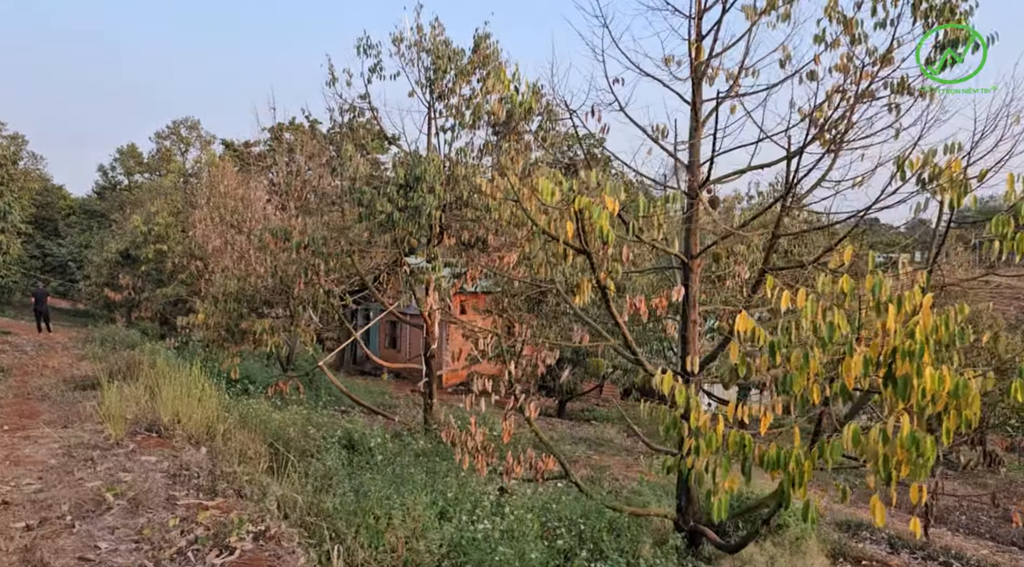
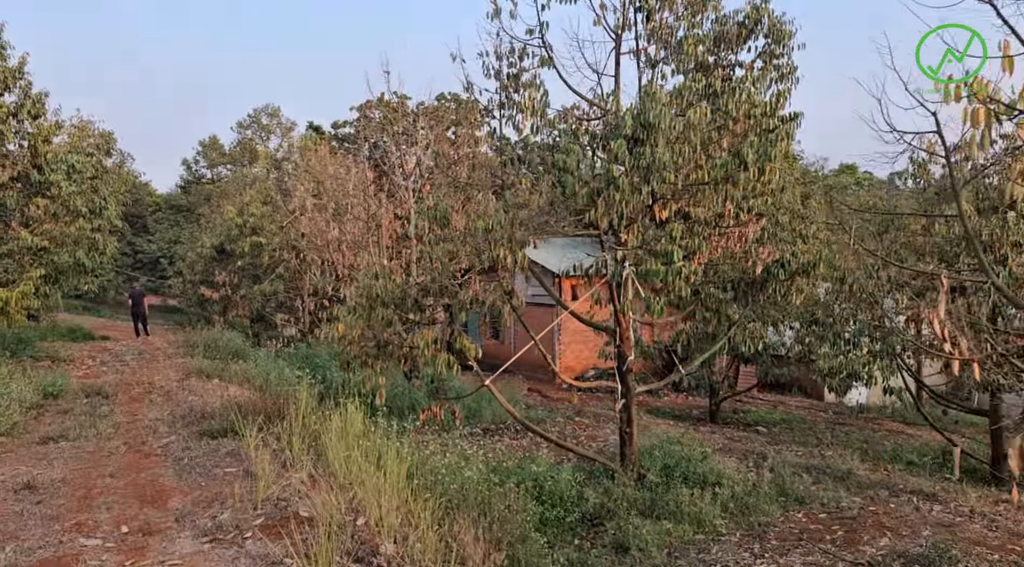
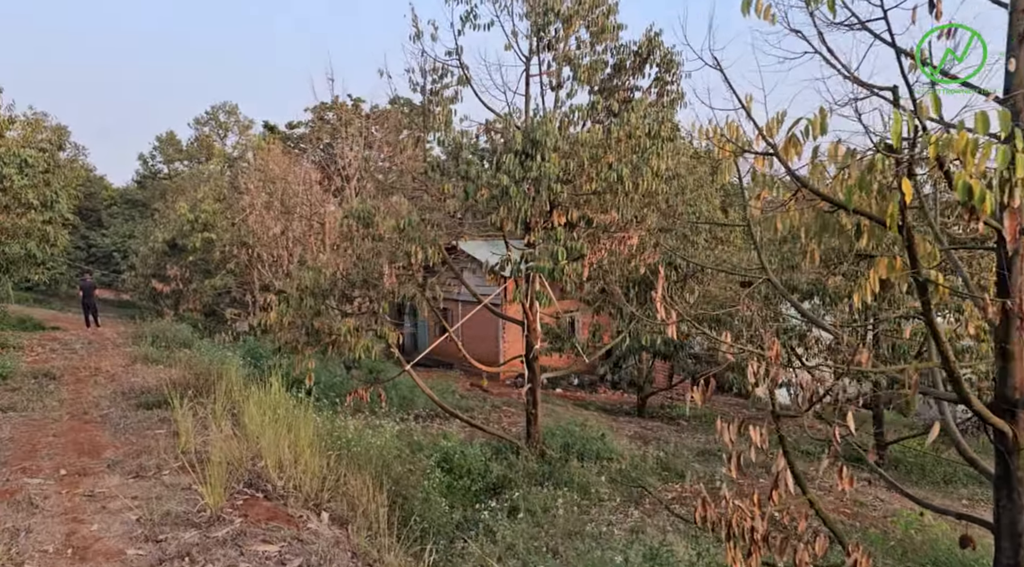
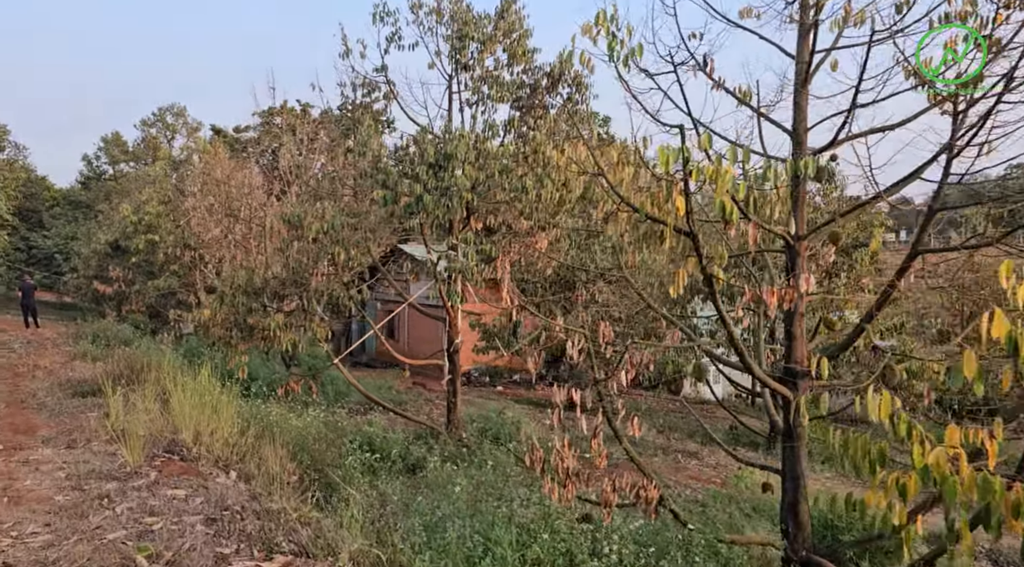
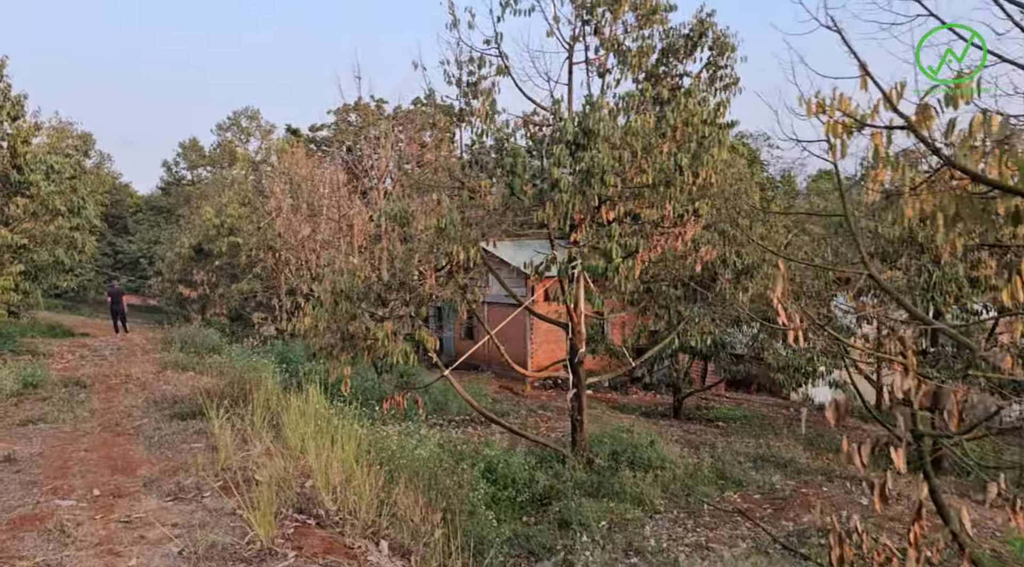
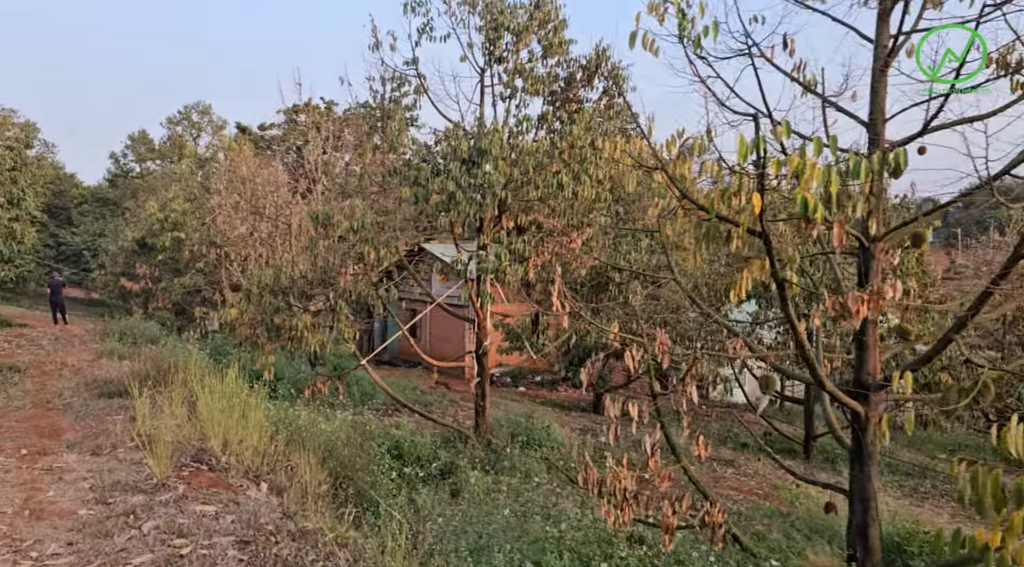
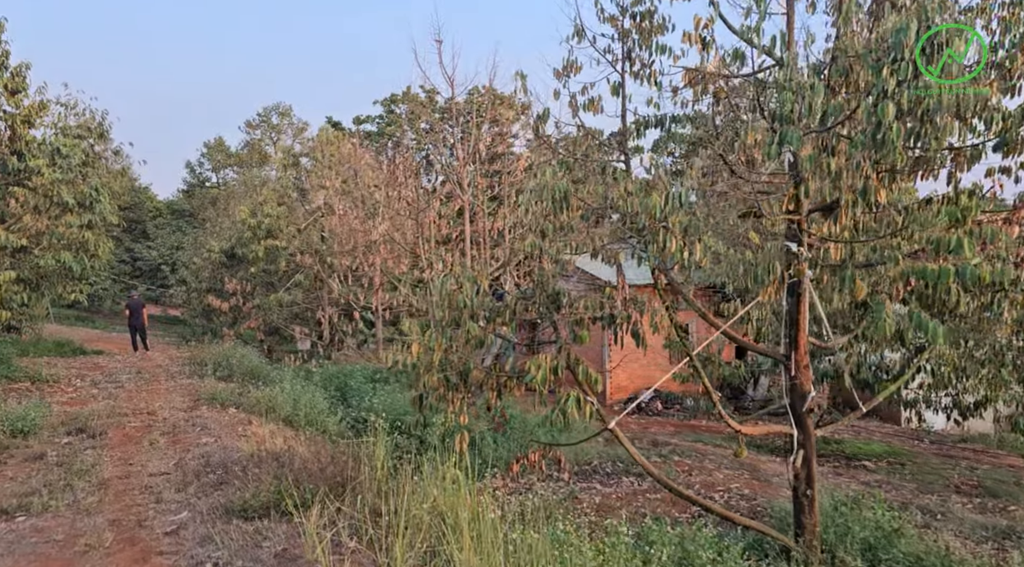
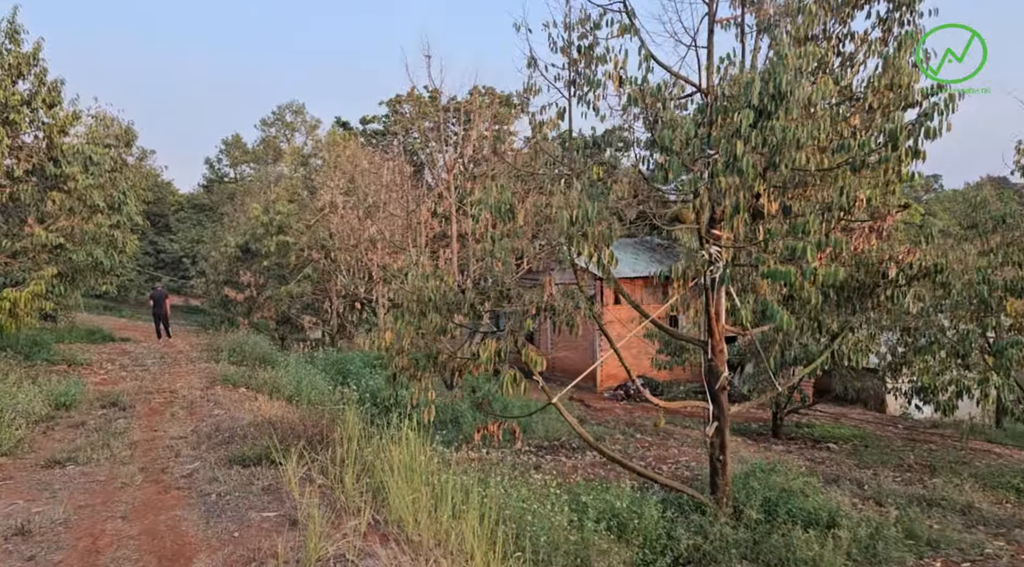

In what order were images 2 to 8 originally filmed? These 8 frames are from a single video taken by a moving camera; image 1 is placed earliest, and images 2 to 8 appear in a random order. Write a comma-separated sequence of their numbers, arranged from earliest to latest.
4, 6, 3, 5, 2, 8, 7
